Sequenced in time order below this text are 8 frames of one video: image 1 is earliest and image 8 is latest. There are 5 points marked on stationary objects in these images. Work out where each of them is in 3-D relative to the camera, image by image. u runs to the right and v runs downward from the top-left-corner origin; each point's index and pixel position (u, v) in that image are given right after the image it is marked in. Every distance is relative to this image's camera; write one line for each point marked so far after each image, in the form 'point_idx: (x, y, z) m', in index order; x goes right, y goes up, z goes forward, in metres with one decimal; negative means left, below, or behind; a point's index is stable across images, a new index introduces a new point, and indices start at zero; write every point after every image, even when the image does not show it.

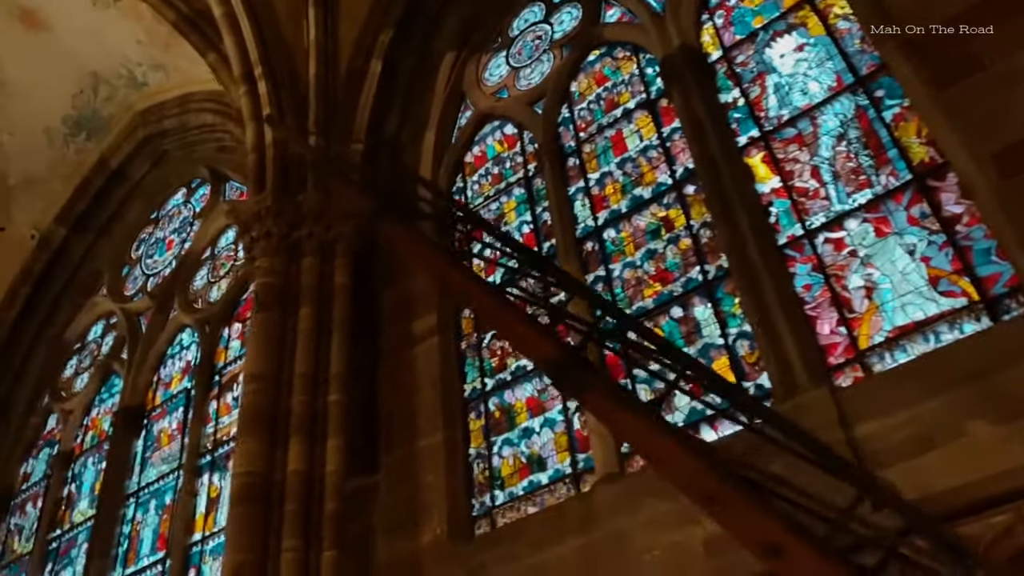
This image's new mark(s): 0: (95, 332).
0: (-4.3, -0.4, +8.7) m
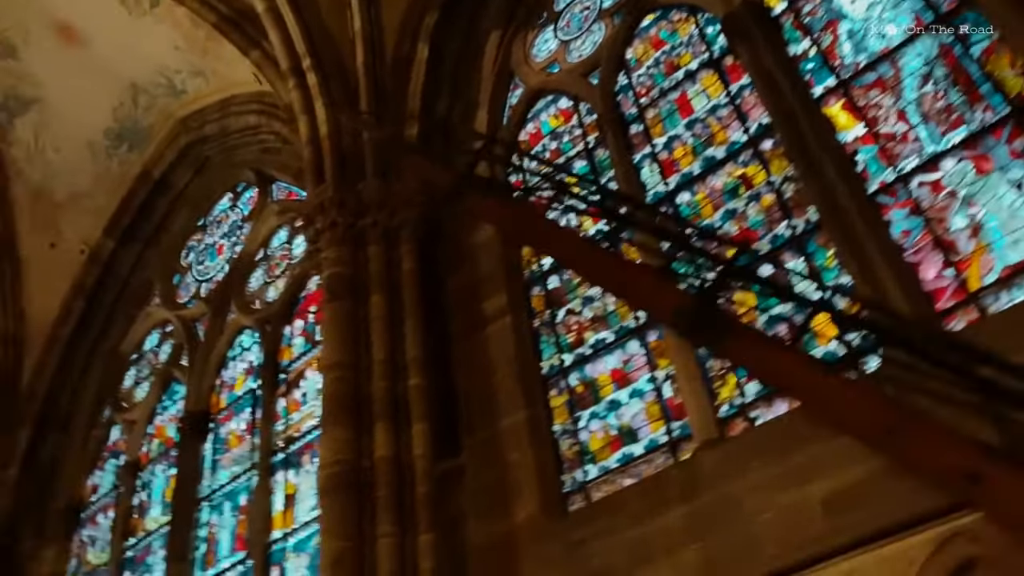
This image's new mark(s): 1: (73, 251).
0: (-3.7, -0.5, +8.8) m
1: (-4.8, +0.4, +9.3) m
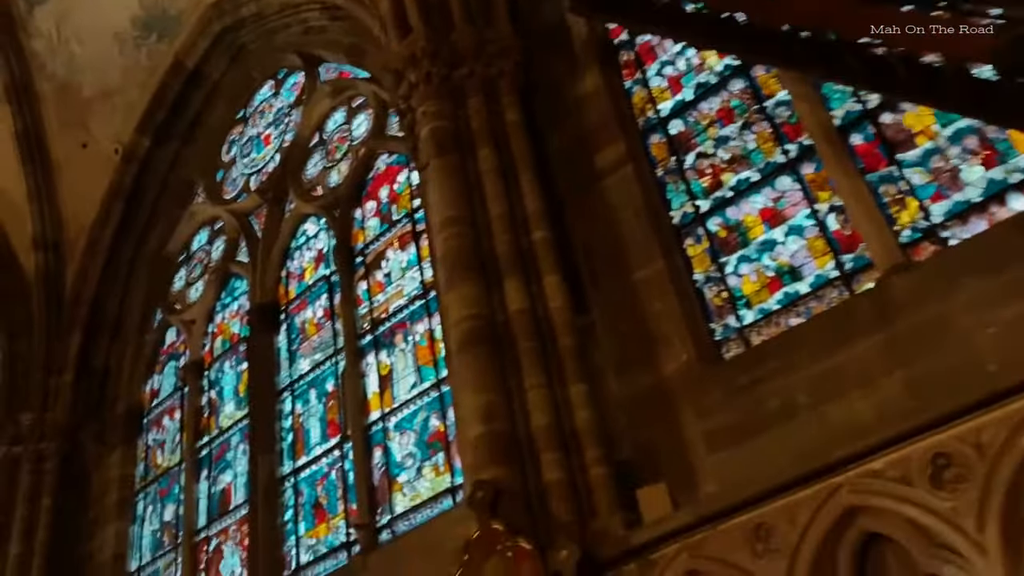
0: (-3.1, +0.5, +8.3) m
1: (-4.2, +1.4, +8.8) m
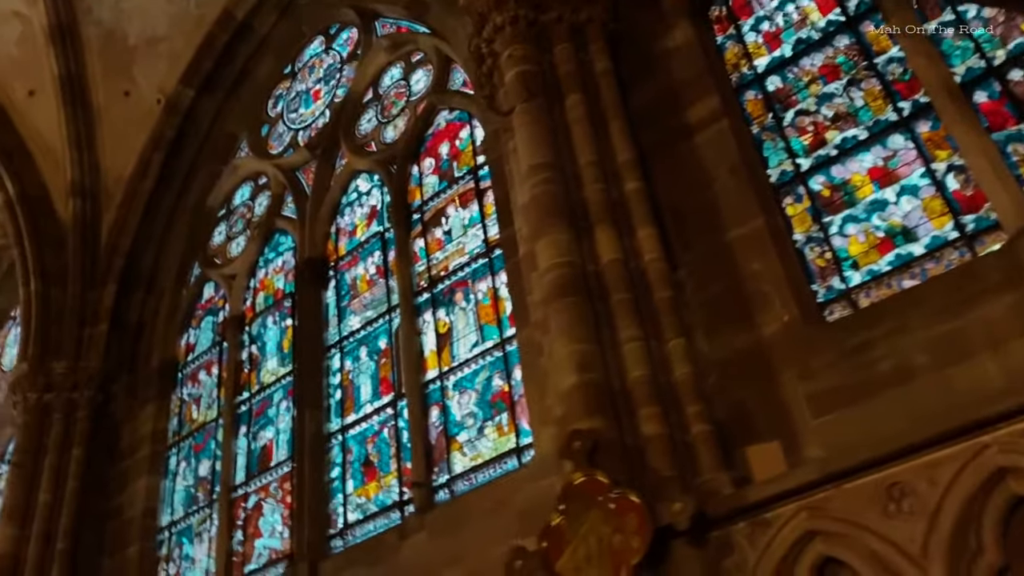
0: (-2.6, +0.9, +8.1) m
1: (-3.7, +1.9, +8.6) m
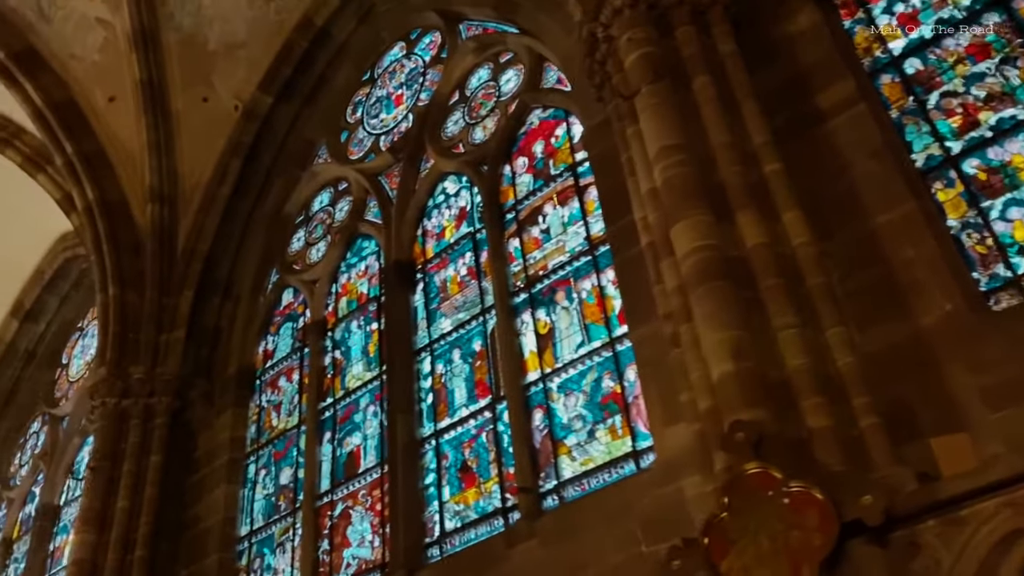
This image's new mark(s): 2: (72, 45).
0: (-1.8, +0.8, +8.0) m
1: (-2.9, +1.8, +8.6) m
2: (-4.4, +2.4, +8.5) m
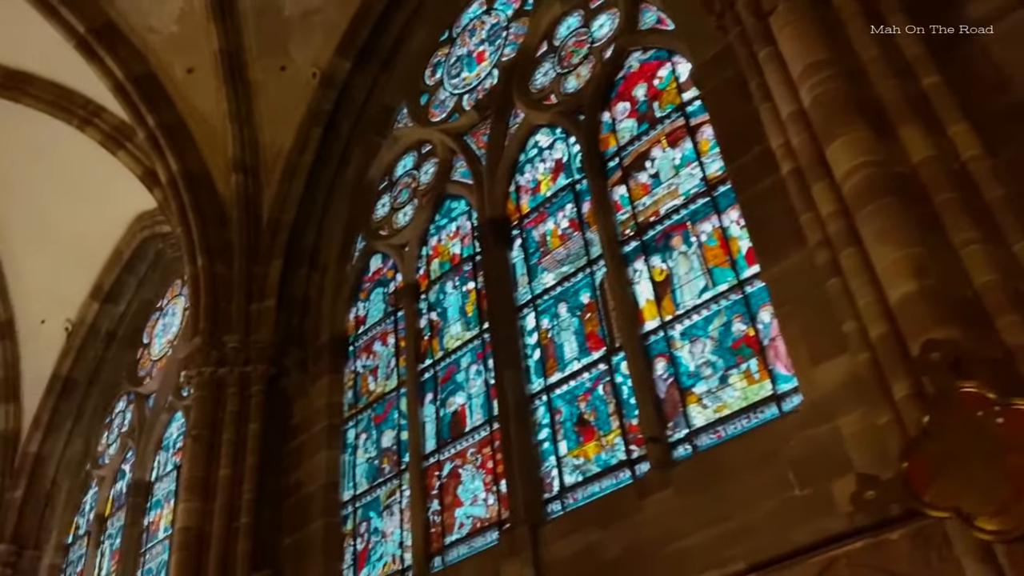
0: (-1.0, +1.1, +7.9) m
1: (-2.1, +2.1, +8.4) m
2: (-3.6, +2.7, +8.5) m
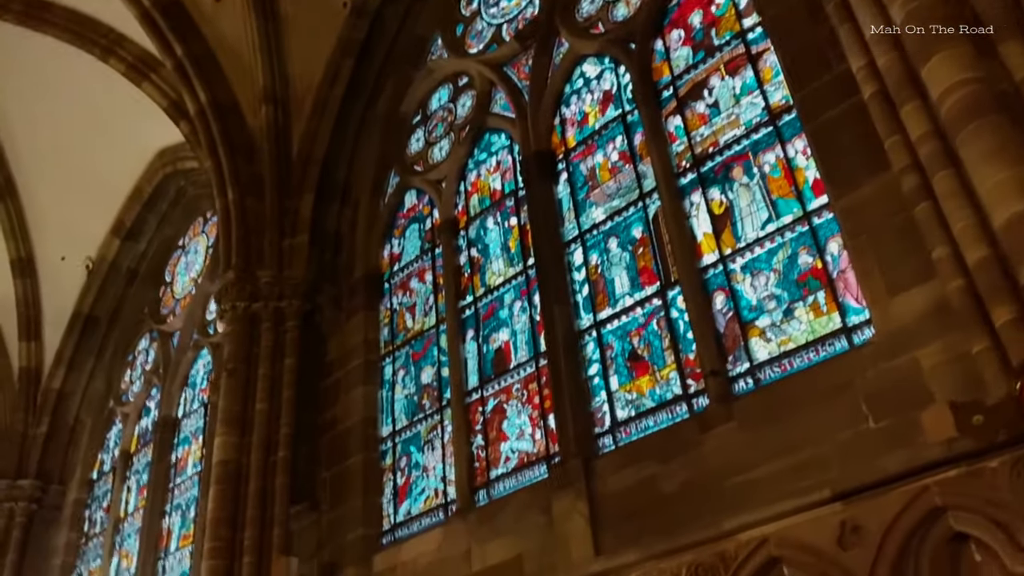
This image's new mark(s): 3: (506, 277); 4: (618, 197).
0: (-0.7, +1.7, +7.7) m
1: (-1.7, +2.7, +8.2) m
2: (-3.2, +3.3, +8.2) m
3: (-0.1, +0.1, +6.2) m
4: (+0.7, +0.6, +5.7) m
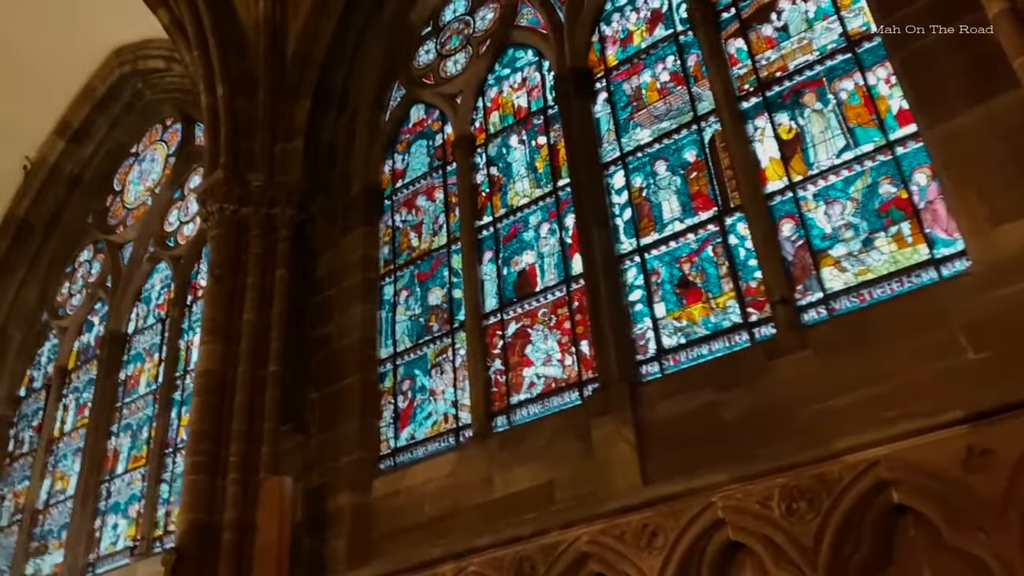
0: (-0.5, +2.4, +7.2) m
1: (-1.5, +3.5, +7.6) m
2: (-2.9, +4.2, +7.4) m
3: (+0.1, +0.6, +5.9) m
4: (+1.0, +1.1, +5.4) m
